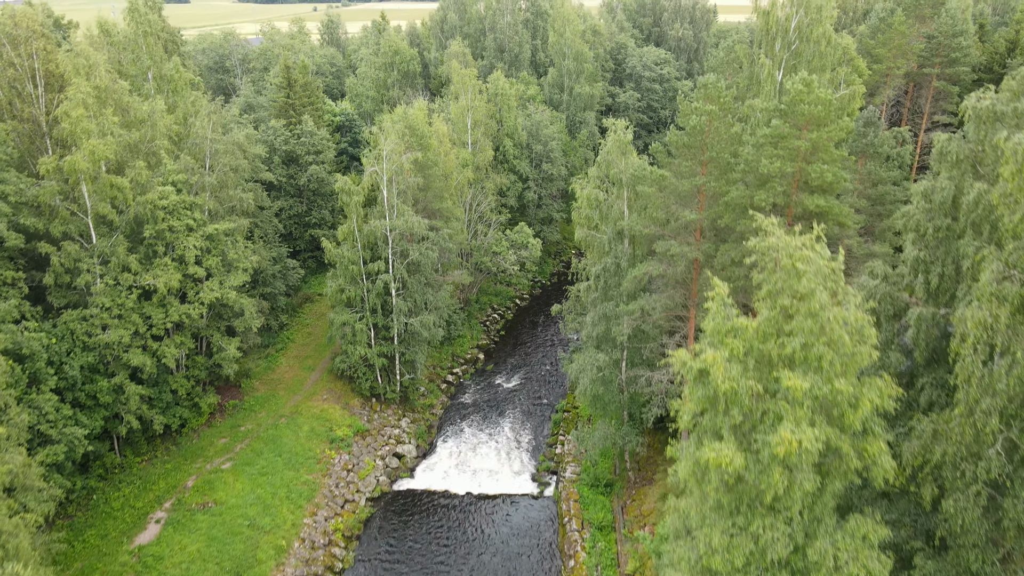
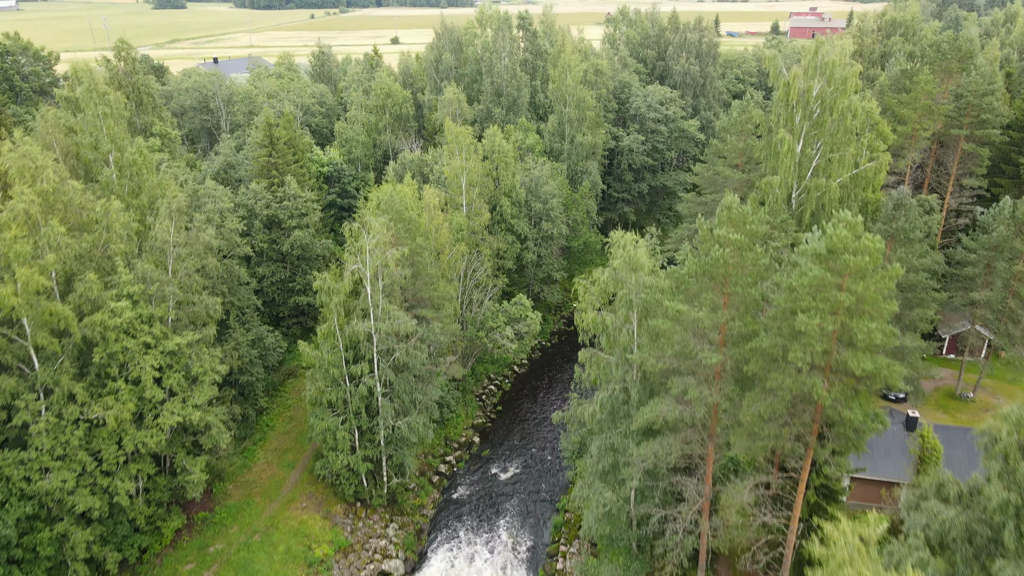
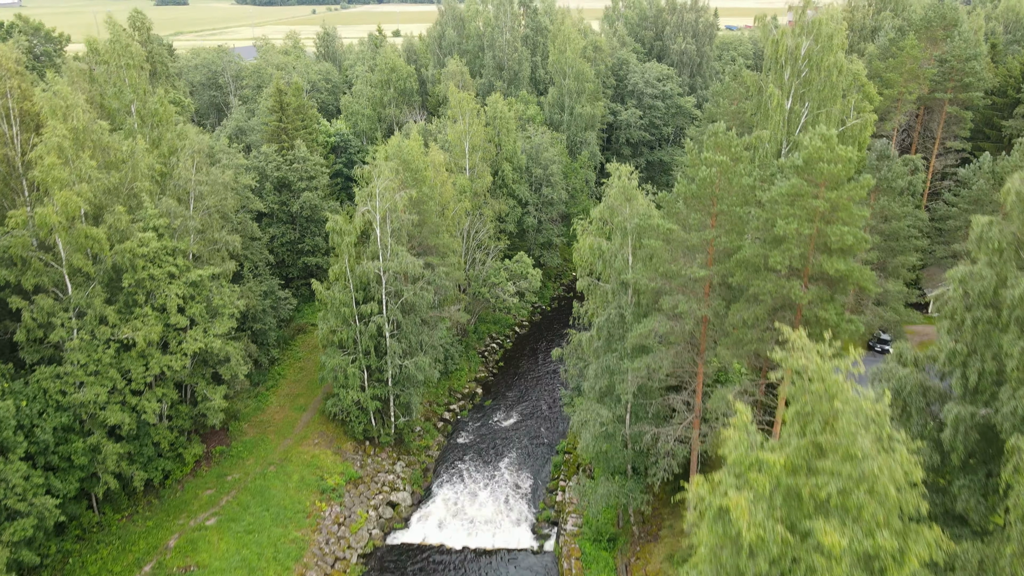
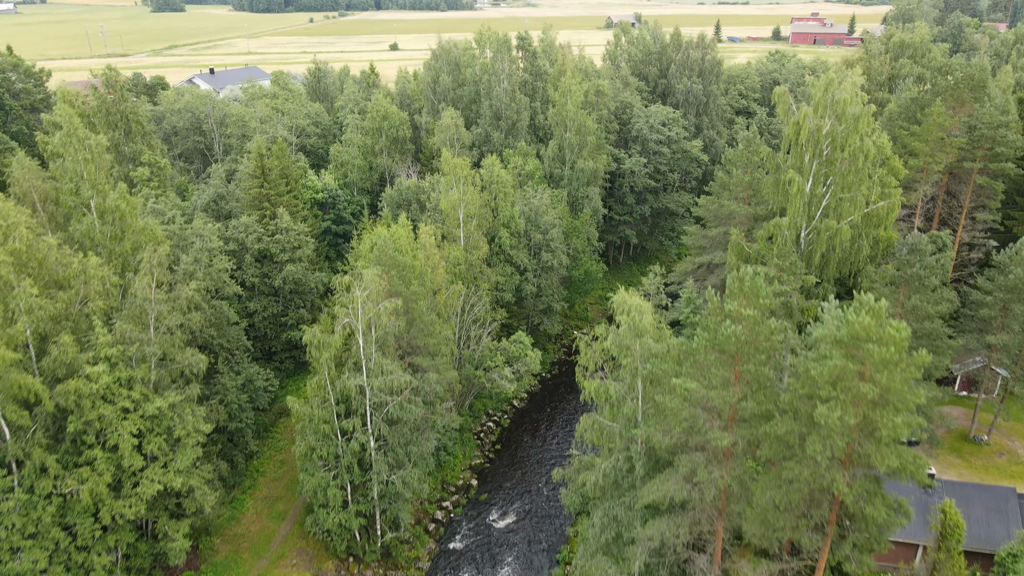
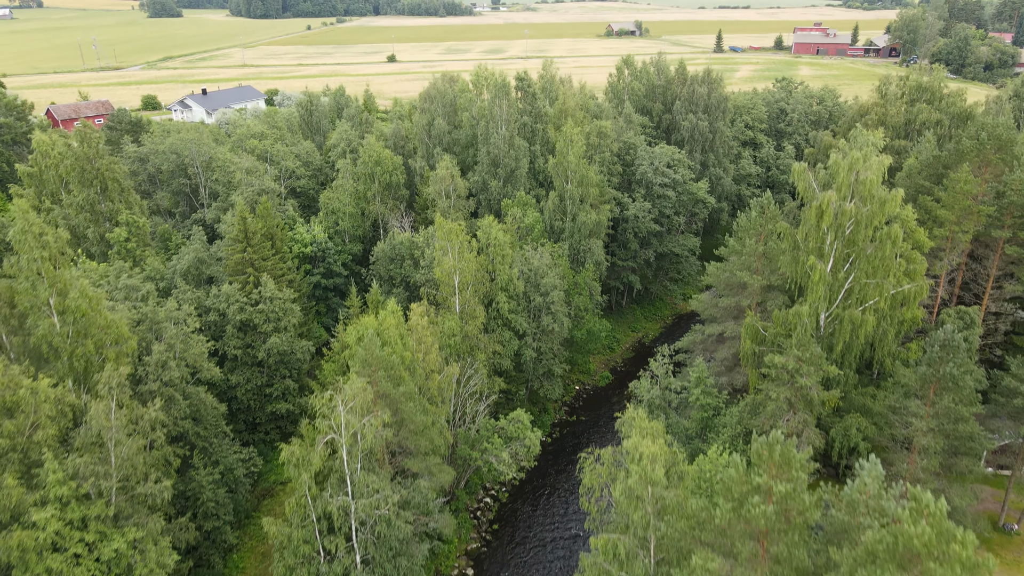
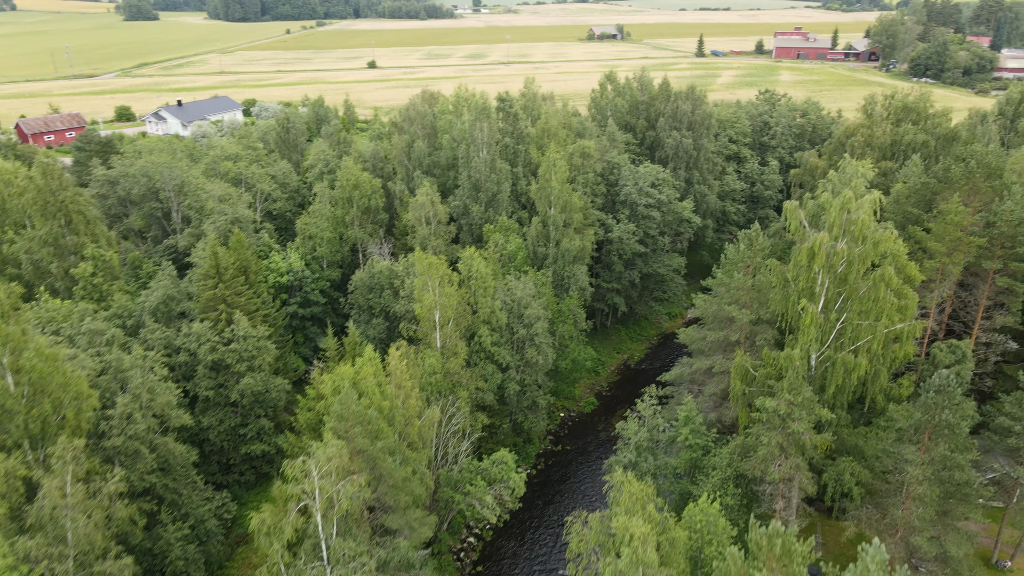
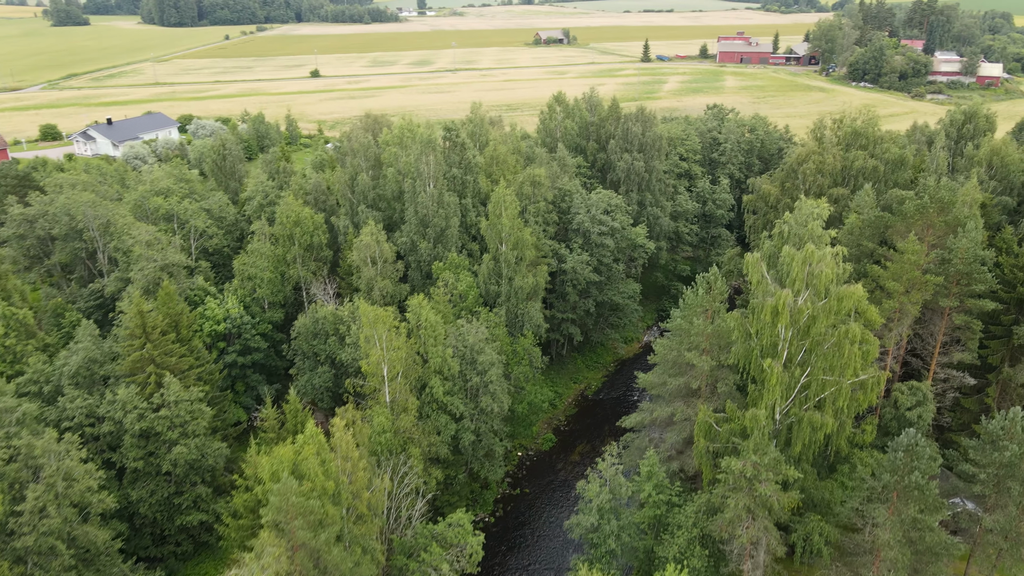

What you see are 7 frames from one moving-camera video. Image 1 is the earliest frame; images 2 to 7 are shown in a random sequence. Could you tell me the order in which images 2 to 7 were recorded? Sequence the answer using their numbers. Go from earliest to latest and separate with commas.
3, 2, 4, 5, 6, 7
